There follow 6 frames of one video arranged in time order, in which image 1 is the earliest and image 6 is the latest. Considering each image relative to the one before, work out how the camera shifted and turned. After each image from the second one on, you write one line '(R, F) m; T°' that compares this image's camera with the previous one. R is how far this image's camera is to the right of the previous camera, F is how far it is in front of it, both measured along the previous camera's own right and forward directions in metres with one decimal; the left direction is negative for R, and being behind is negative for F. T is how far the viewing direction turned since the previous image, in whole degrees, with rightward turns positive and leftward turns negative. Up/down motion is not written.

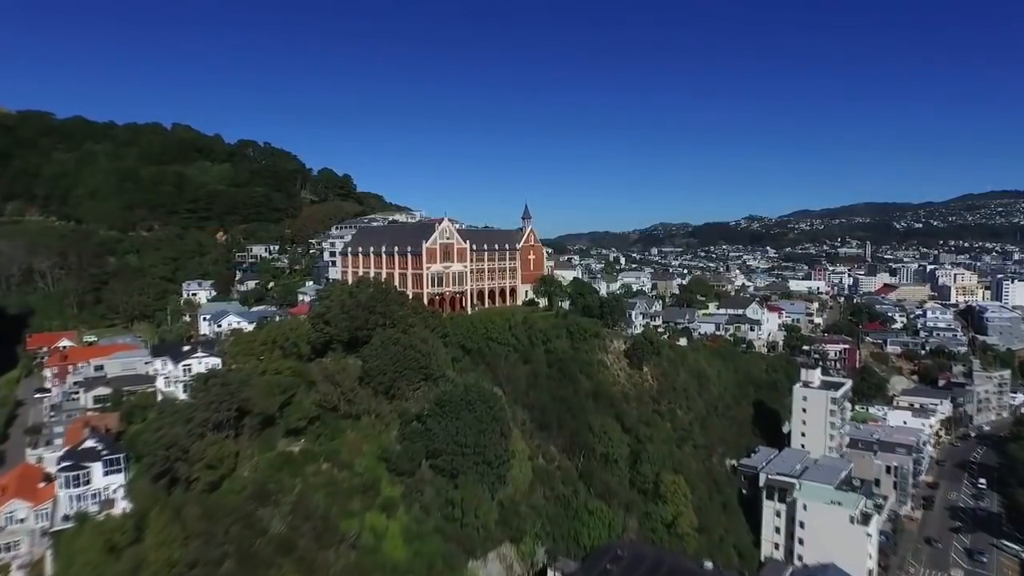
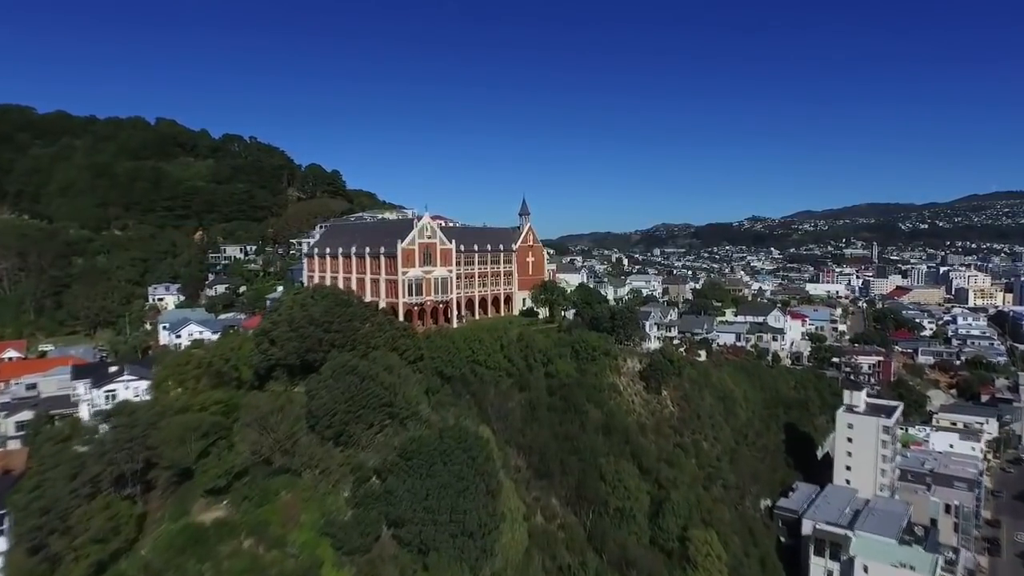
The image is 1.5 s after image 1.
(+0.8, +8.4) m; 0°
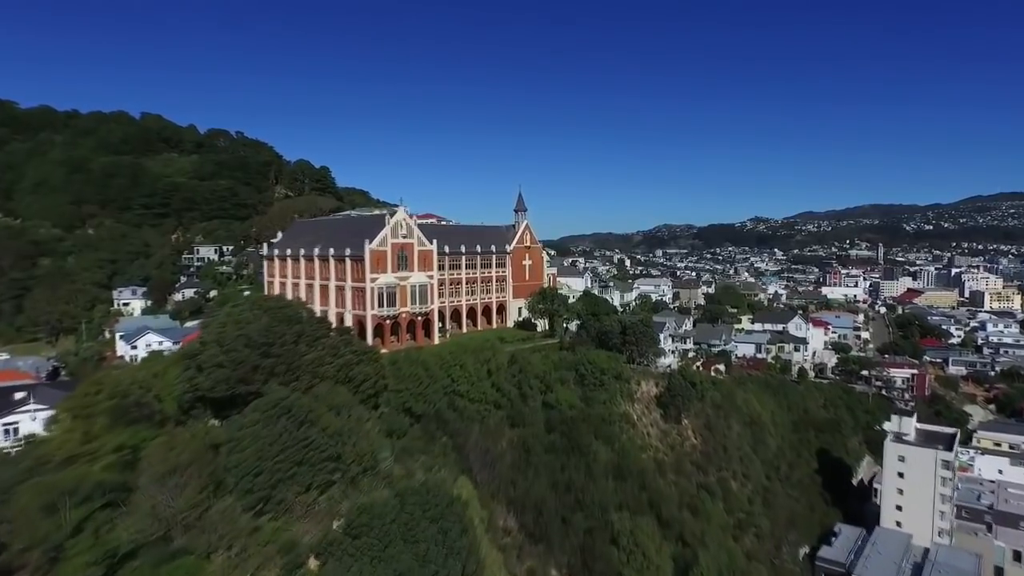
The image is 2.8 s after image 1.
(+0.8, +7.1) m; 0°
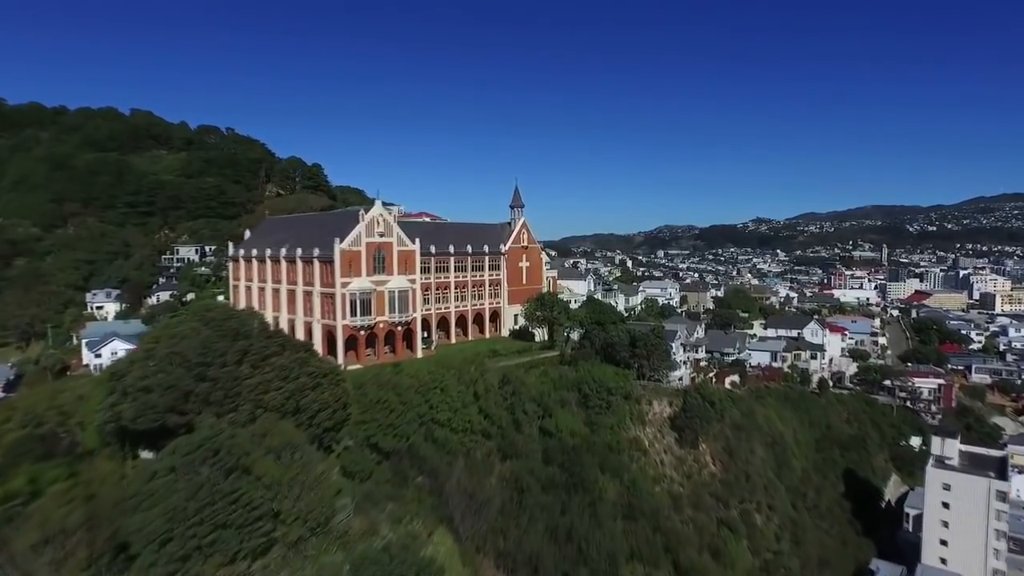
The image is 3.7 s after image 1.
(+0.6, +4.7) m; 0°
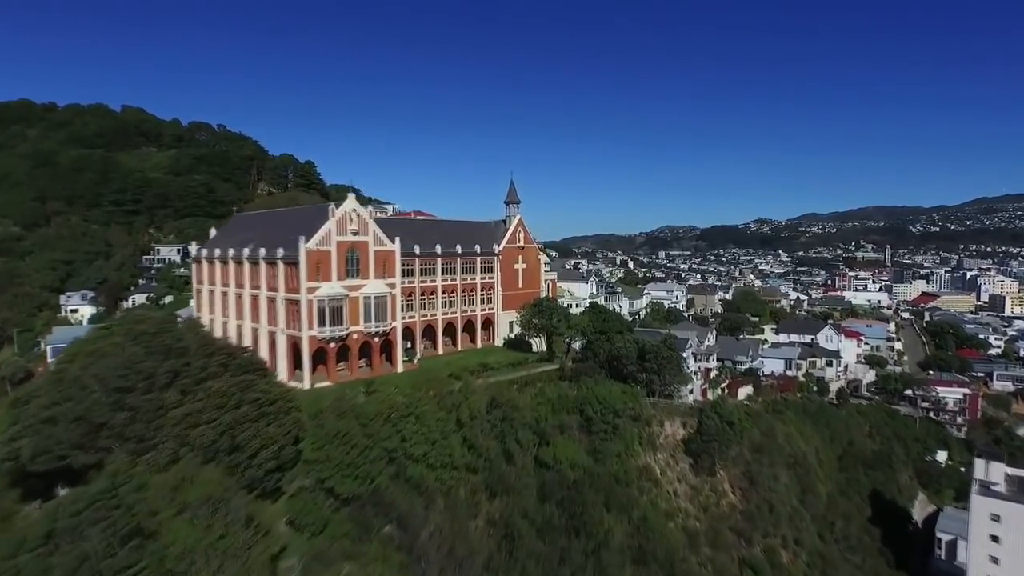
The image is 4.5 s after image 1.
(+0.6, +3.9) m; 0°
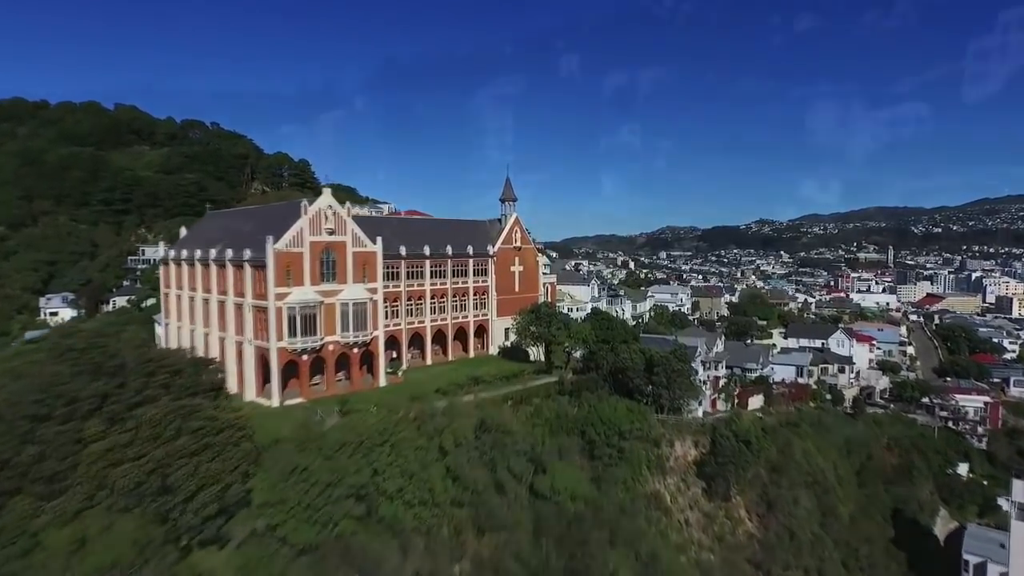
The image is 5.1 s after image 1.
(+0.4, +2.8) m; 0°
